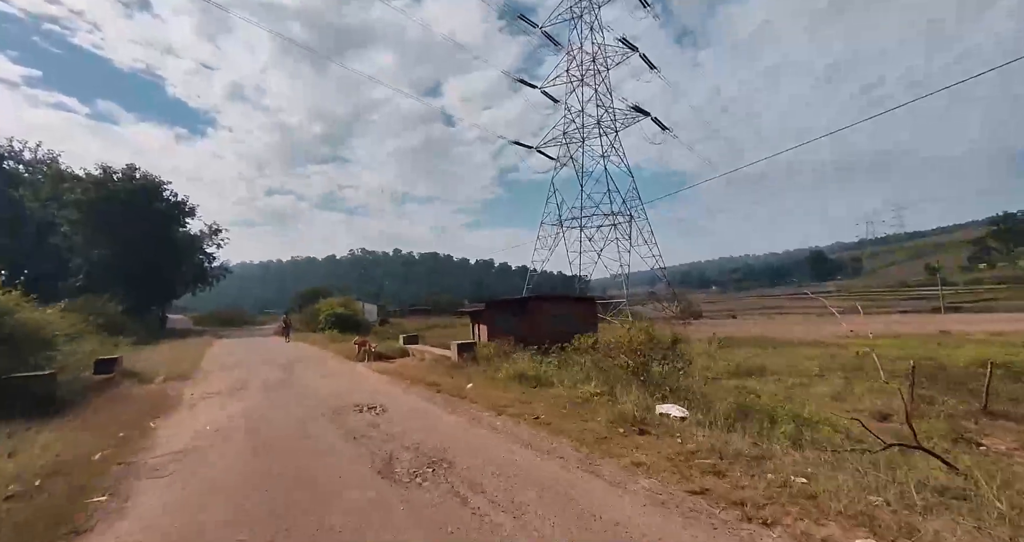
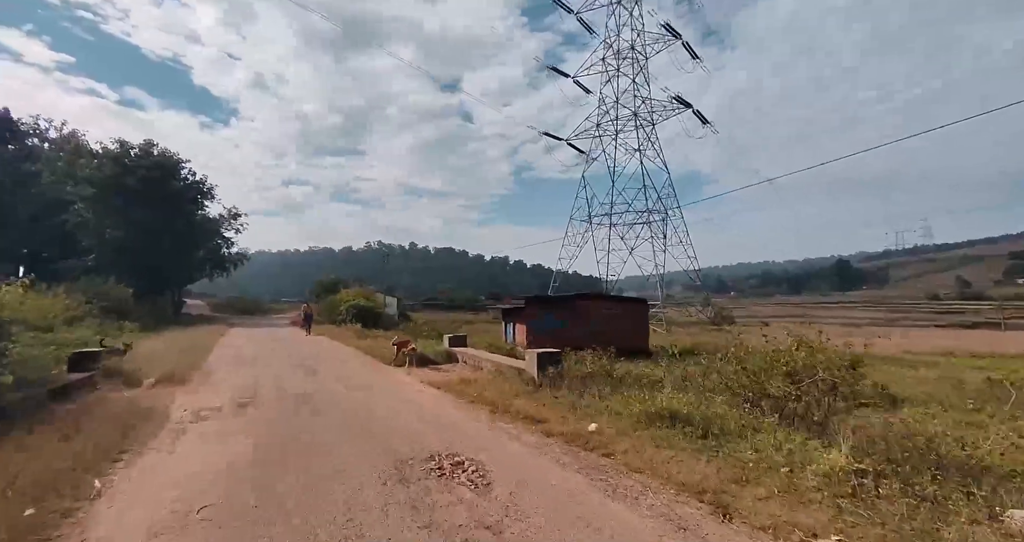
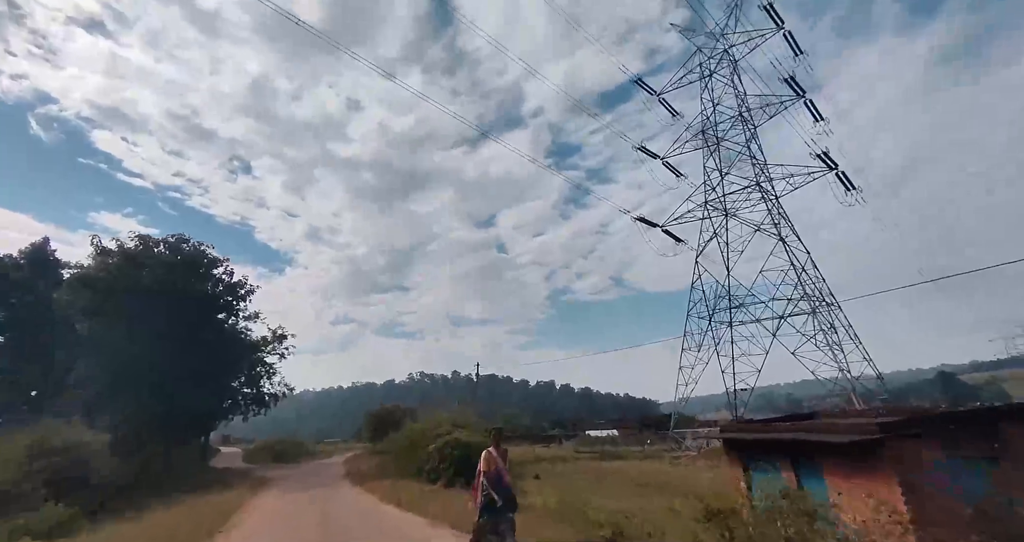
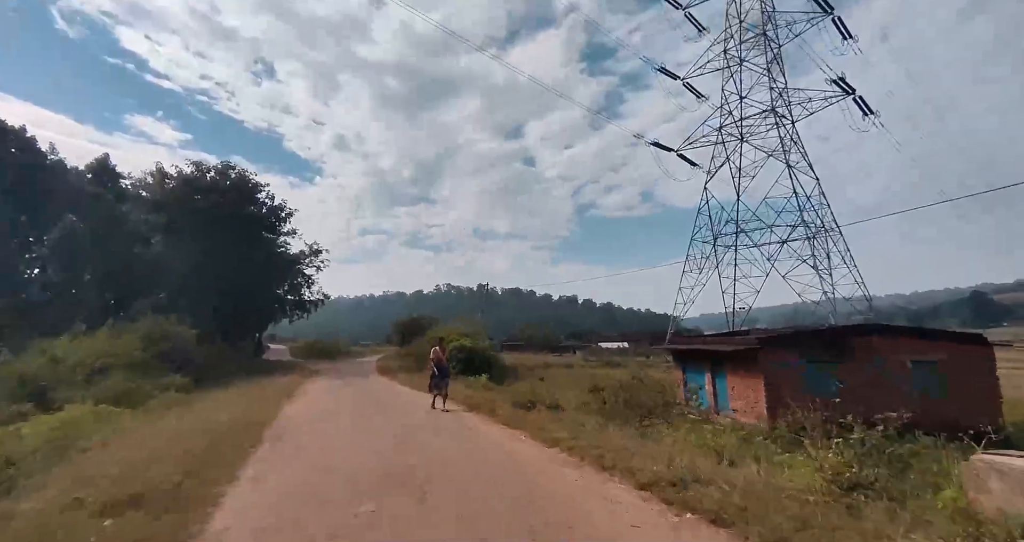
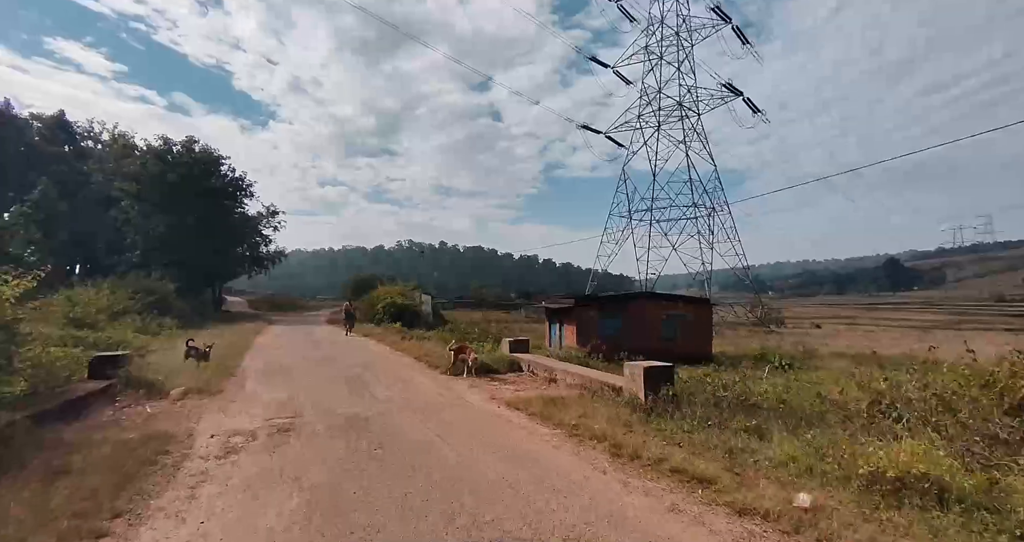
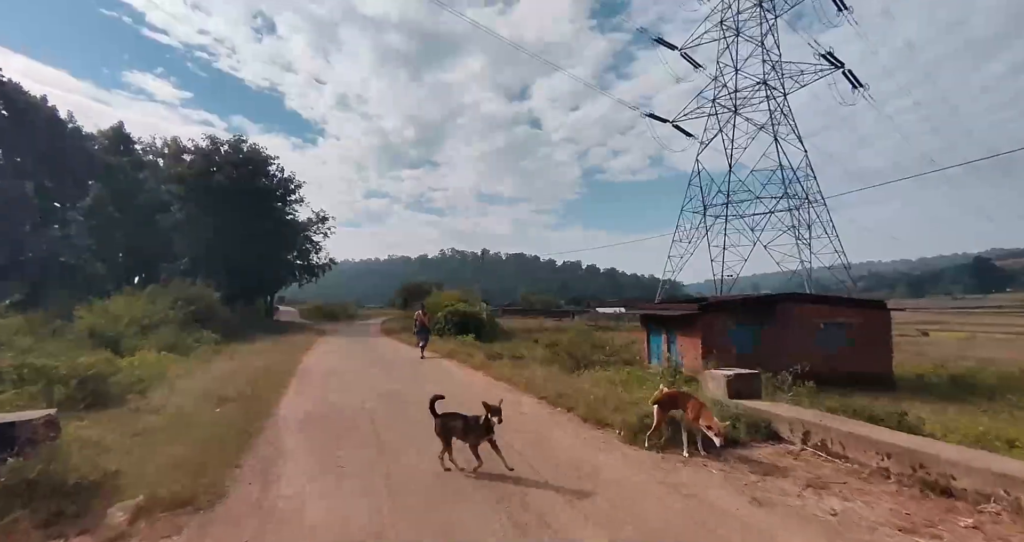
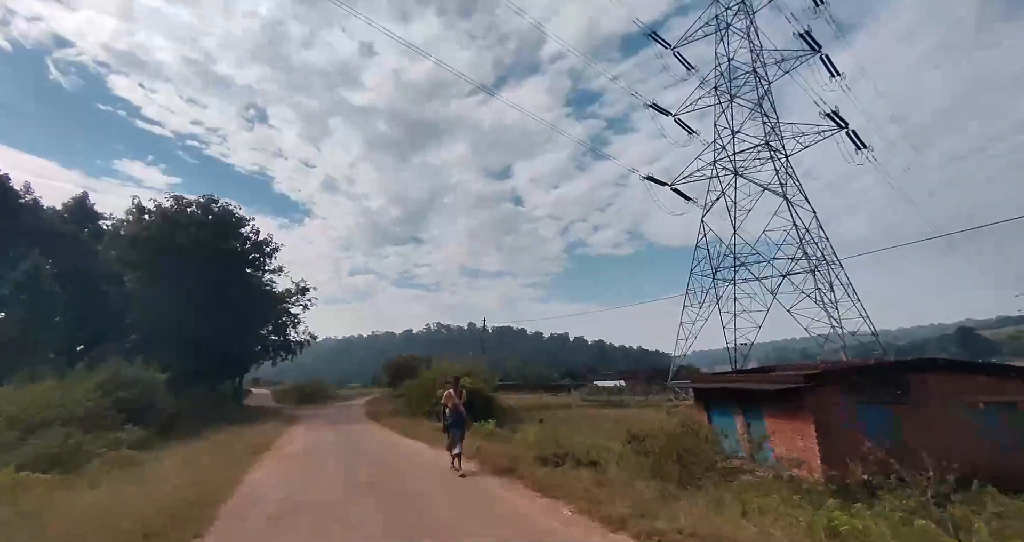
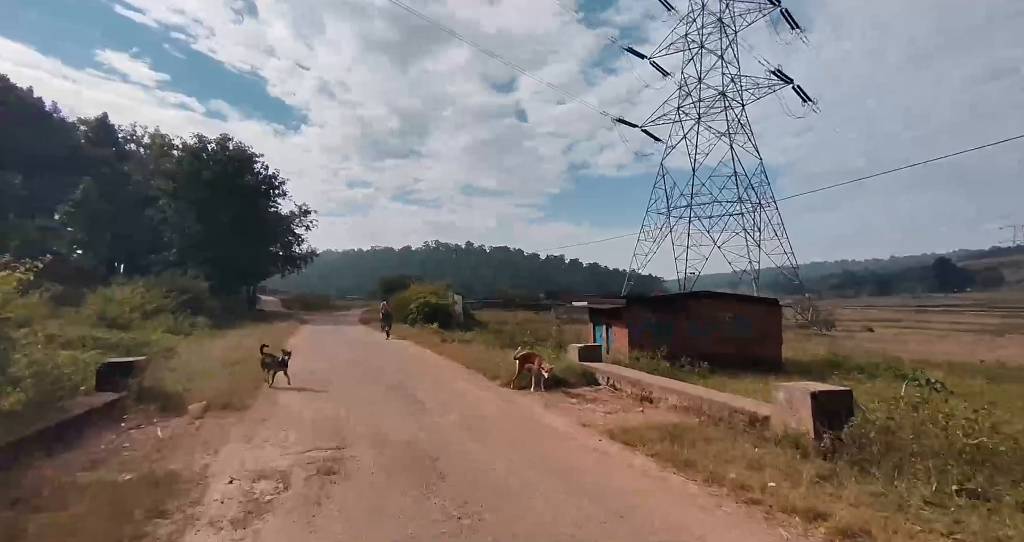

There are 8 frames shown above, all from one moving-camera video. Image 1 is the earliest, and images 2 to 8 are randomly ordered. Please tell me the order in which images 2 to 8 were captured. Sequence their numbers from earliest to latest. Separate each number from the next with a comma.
2, 5, 8, 6, 4, 7, 3
